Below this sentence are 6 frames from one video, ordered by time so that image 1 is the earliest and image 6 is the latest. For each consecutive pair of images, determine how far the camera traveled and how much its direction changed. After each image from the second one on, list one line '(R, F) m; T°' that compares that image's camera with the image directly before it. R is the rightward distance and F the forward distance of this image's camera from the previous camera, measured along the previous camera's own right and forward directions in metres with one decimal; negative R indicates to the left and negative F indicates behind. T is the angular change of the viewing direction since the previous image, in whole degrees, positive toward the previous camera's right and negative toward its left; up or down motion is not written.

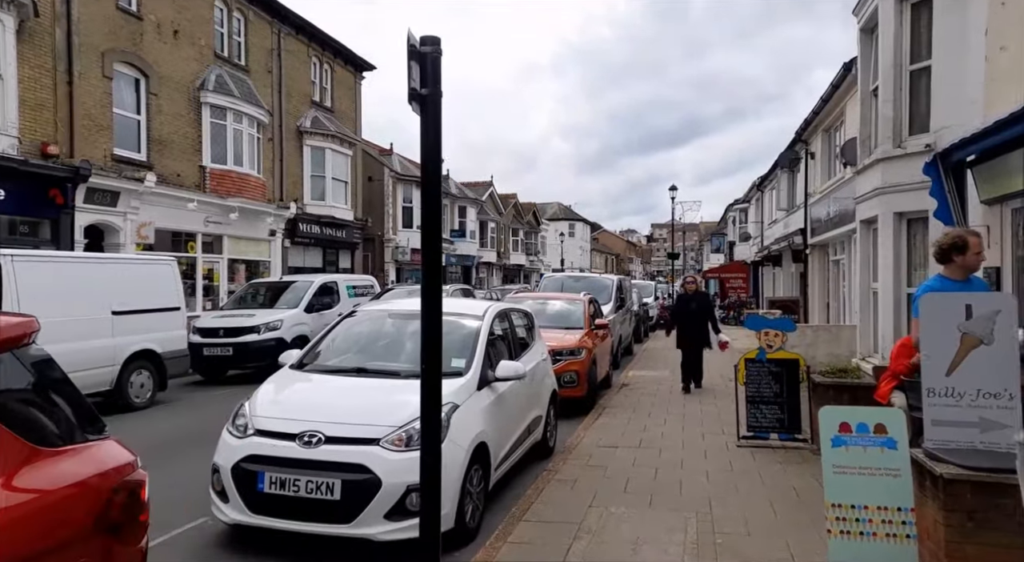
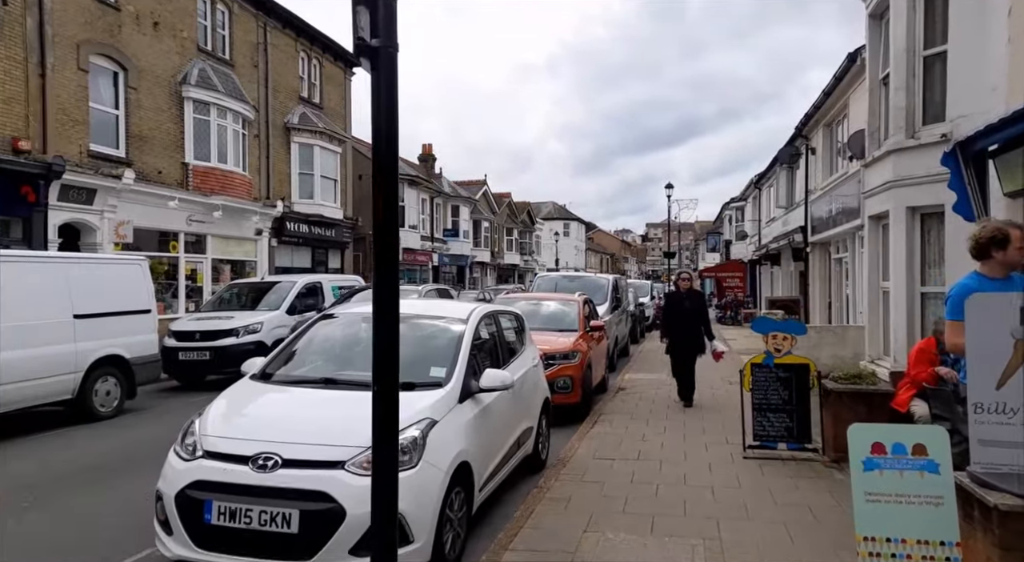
(+0.1, +0.5) m; 0°
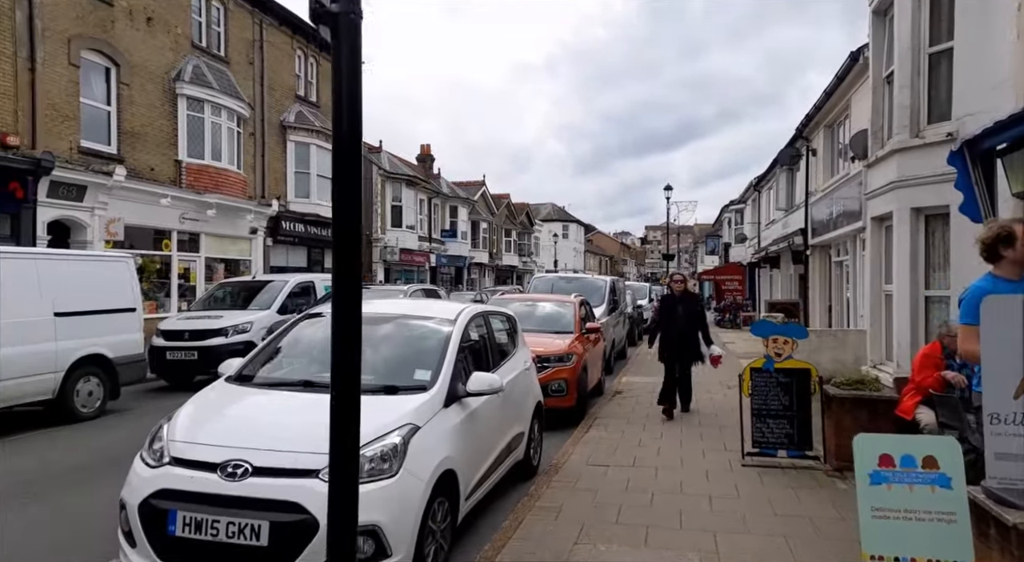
(+0.1, +0.2) m; 0°
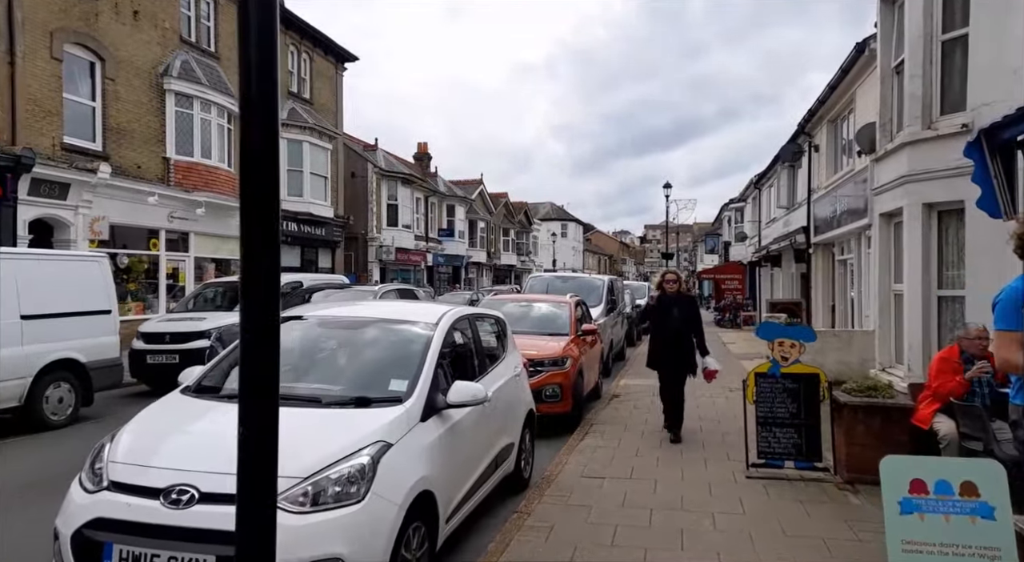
(+0.1, +0.4) m; 0°
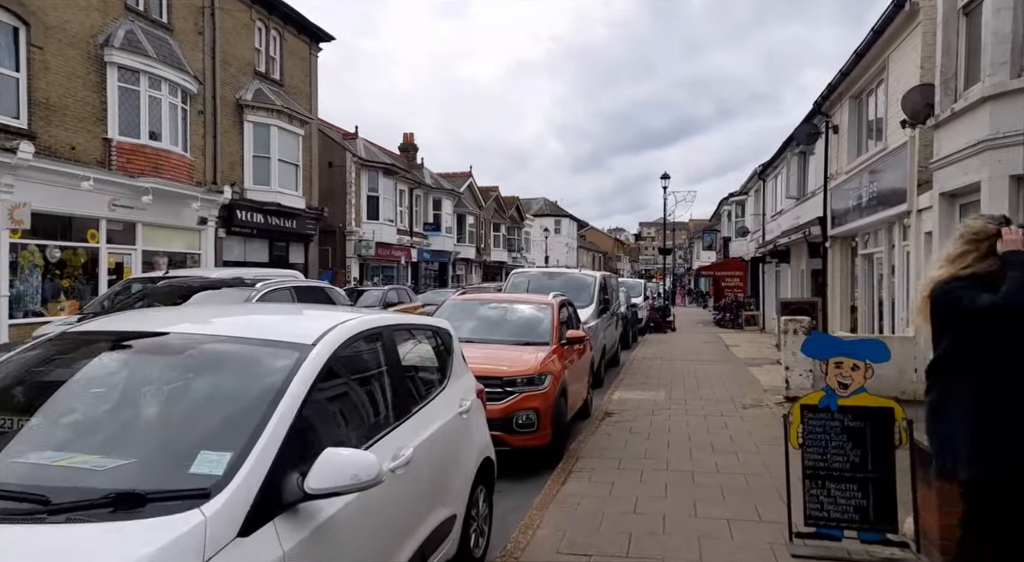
(+0.3, +1.7) m; +1°
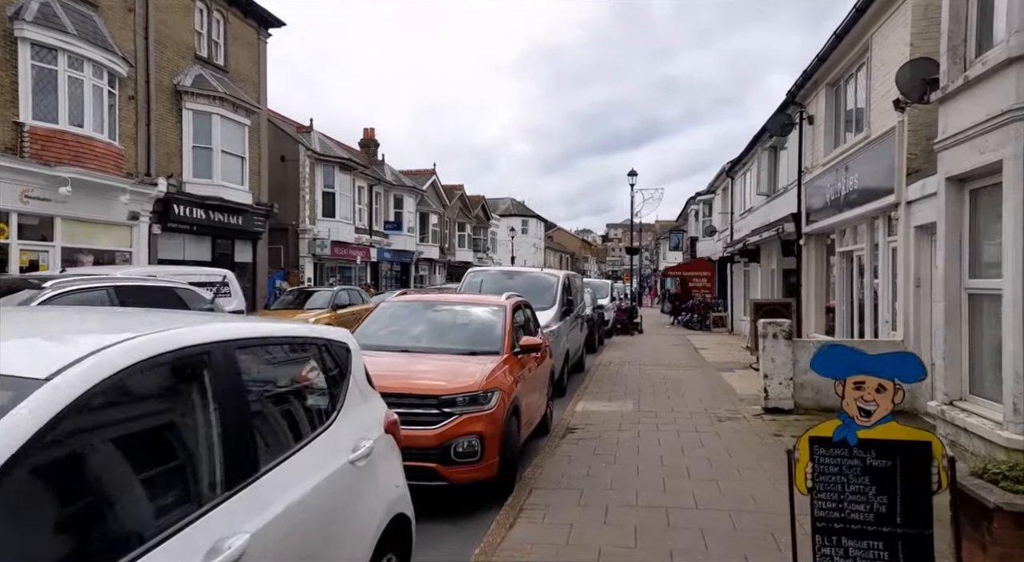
(+0.2, +1.0) m; +3°
